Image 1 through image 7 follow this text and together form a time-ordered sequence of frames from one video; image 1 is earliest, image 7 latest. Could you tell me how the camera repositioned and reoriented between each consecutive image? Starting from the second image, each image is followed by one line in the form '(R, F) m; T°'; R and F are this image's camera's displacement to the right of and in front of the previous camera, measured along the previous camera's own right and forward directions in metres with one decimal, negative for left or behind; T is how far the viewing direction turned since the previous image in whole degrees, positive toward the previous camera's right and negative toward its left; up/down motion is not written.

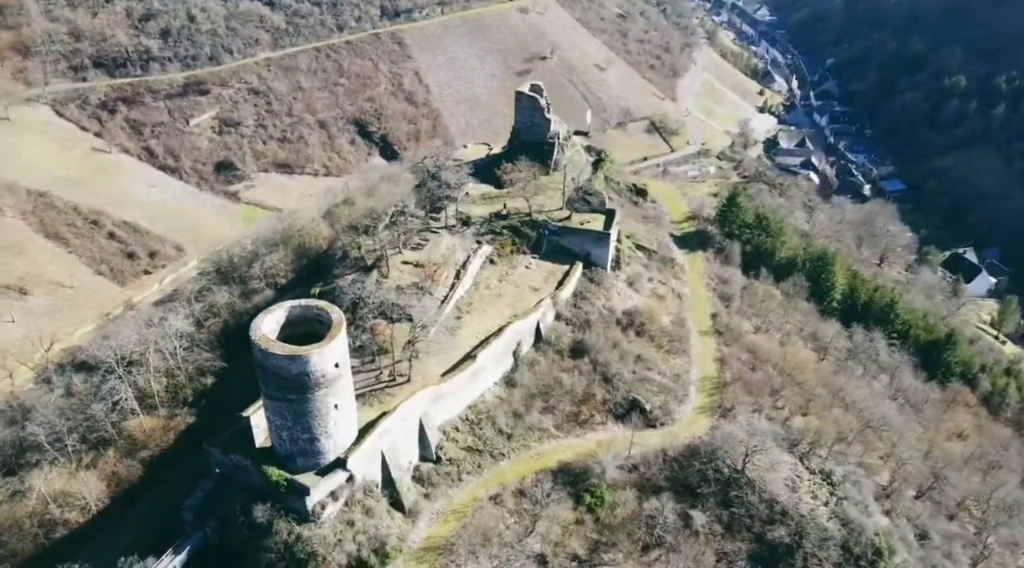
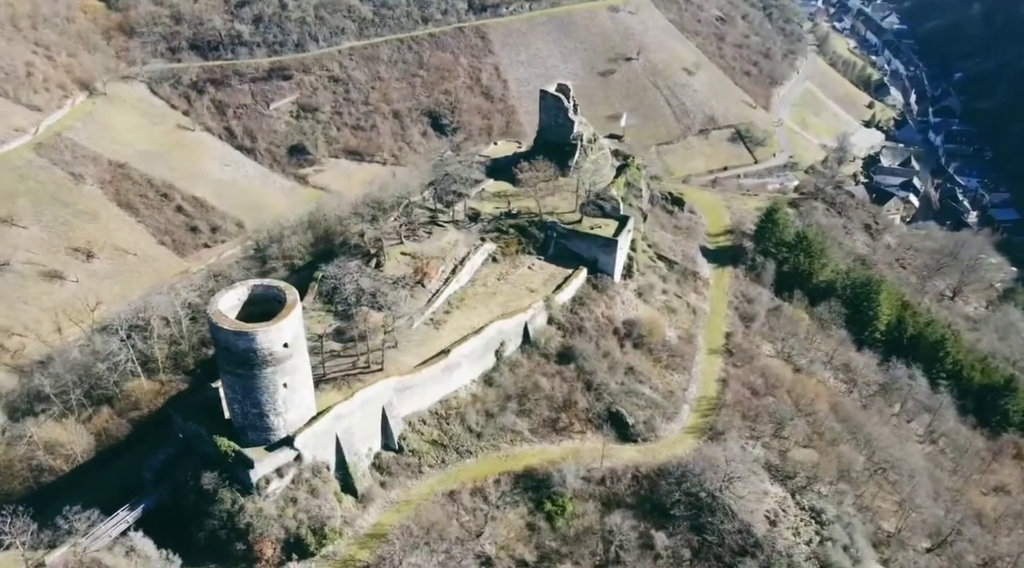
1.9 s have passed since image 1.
(+4.5, +0.4) m; -8°
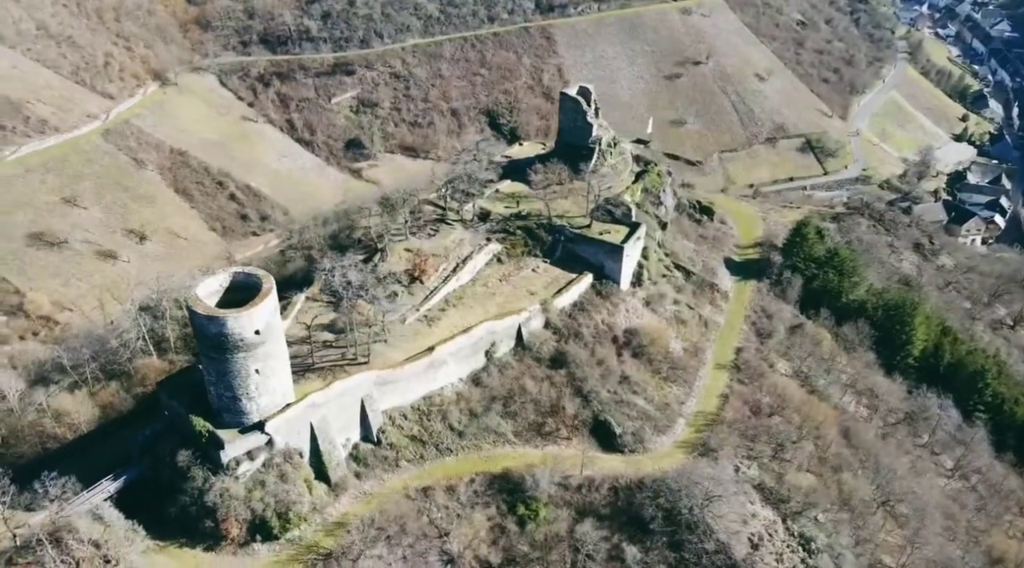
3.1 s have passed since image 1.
(+3.5, +0.2) m; -6°
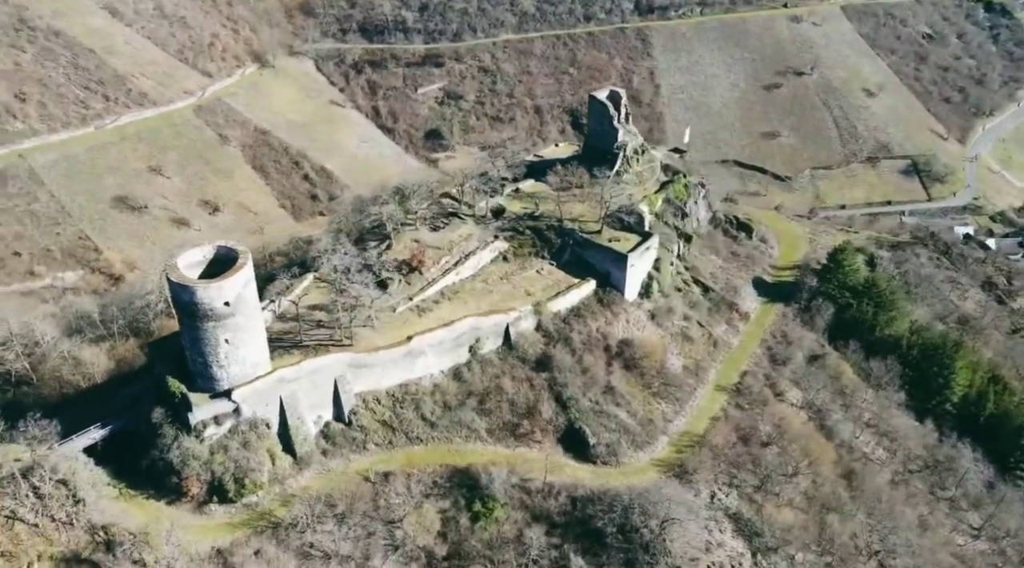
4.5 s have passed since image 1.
(+5.0, +0.3) m; -9°
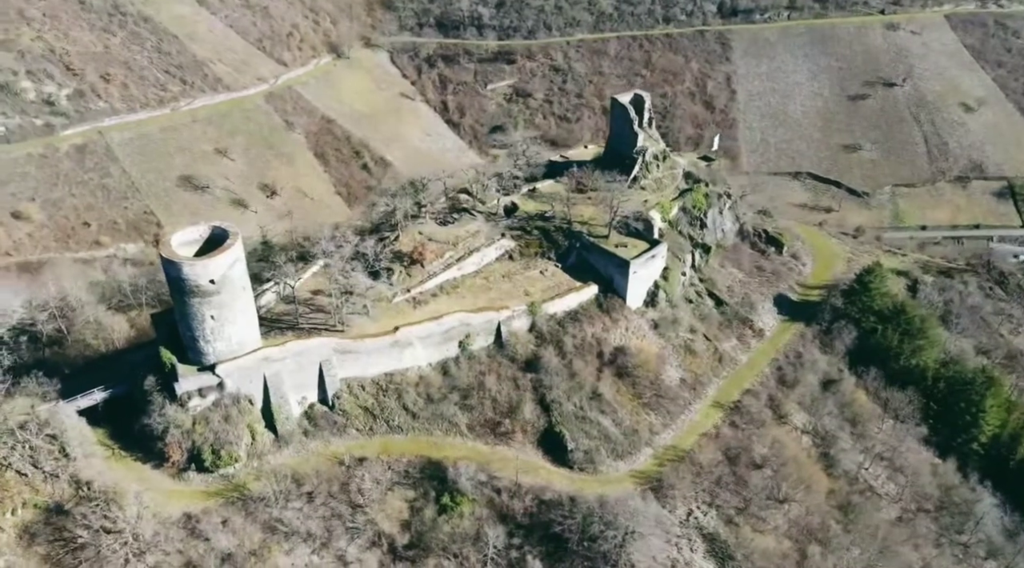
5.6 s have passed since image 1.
(+4.1, +0.3) m; -7°
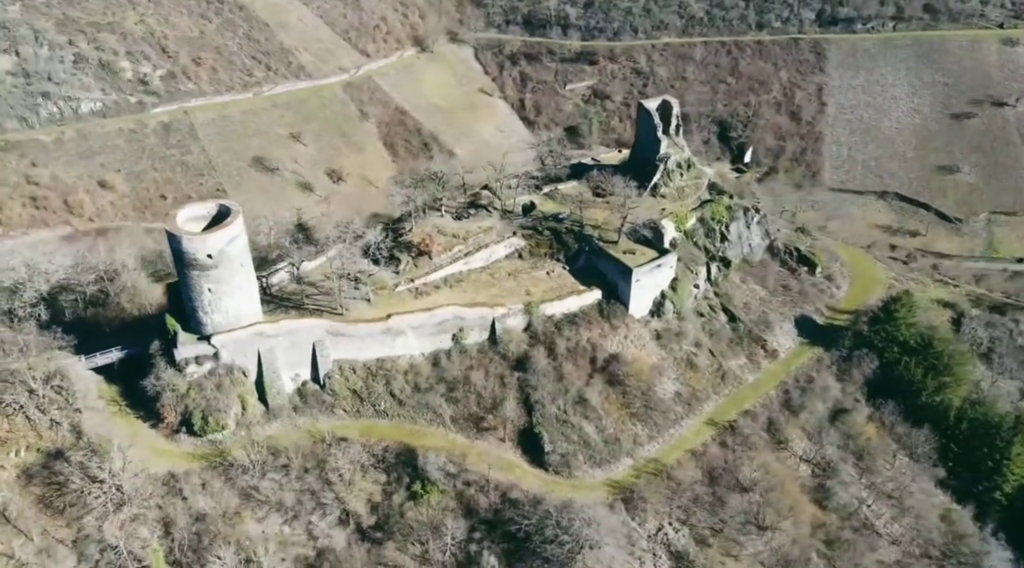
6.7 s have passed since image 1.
(+4.4, +0.2) m; -8°
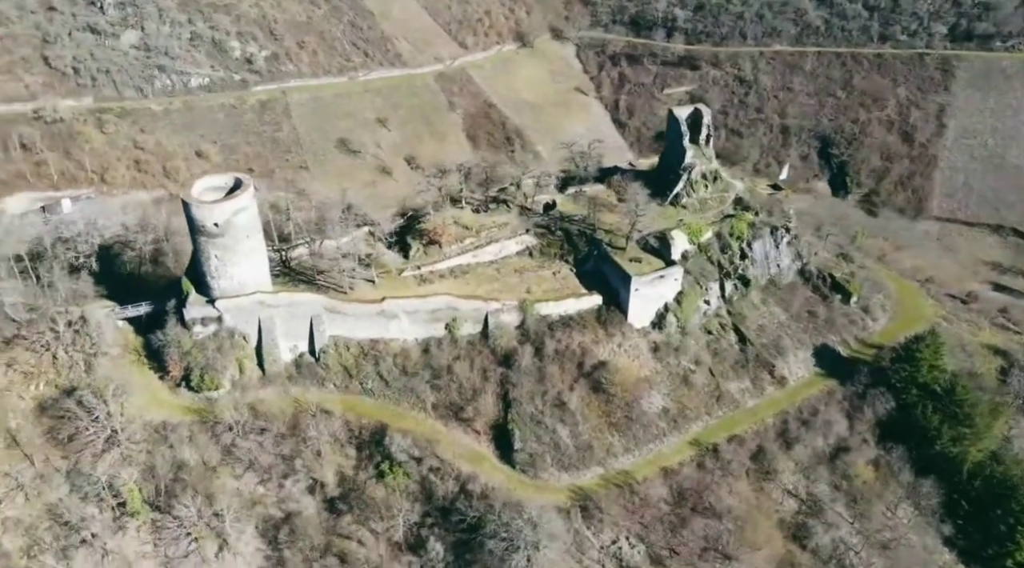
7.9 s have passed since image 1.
(+5.4, +0.5) m; -10°
